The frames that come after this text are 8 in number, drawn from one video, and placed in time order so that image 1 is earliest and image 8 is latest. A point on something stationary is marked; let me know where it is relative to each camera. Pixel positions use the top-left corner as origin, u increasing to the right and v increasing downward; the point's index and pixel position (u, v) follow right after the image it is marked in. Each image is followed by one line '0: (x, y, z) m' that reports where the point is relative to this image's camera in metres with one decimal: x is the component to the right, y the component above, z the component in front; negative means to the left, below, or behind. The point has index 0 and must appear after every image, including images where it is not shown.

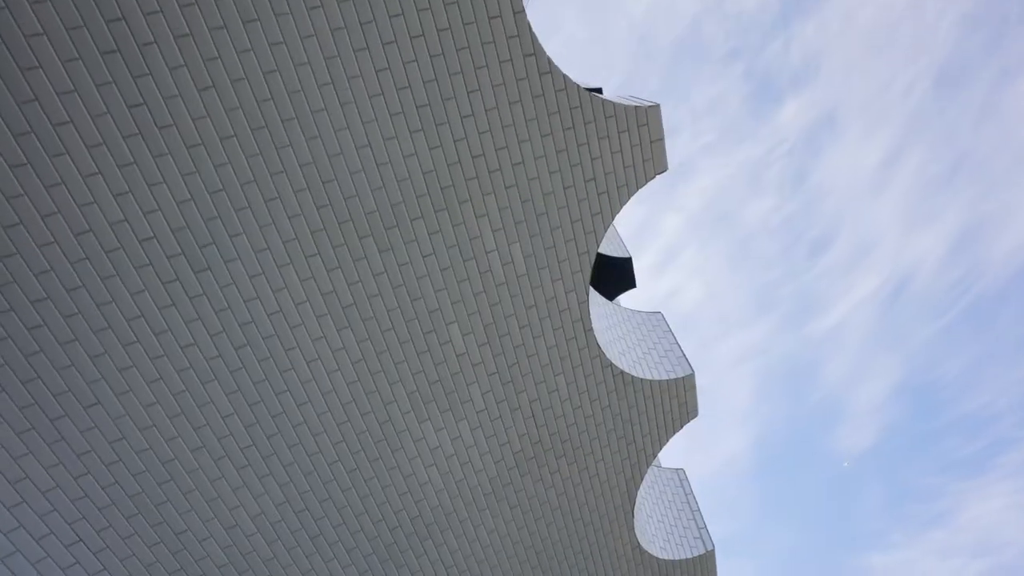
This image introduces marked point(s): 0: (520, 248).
0: (+0.1, +0.3, +4.4) m
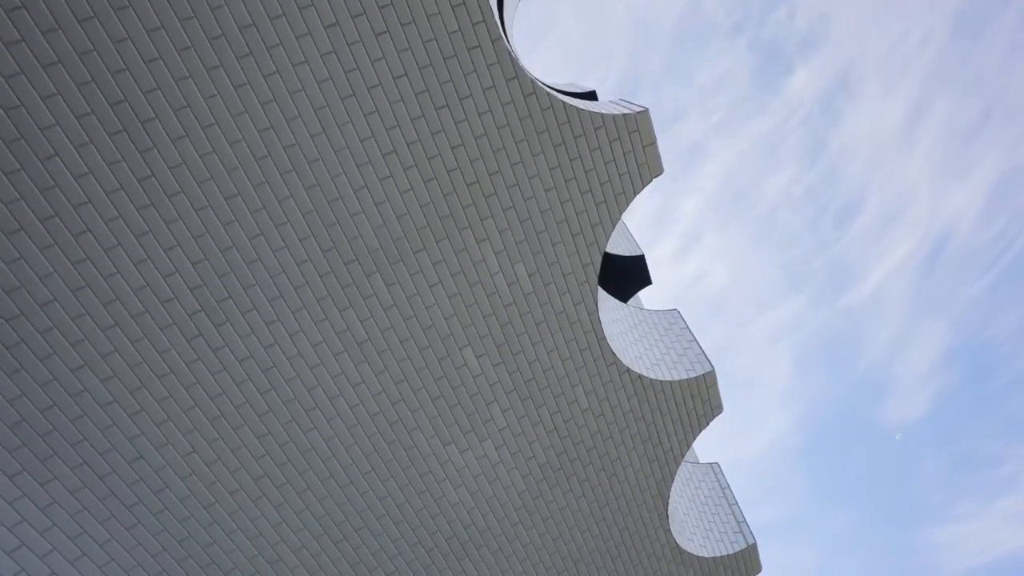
0: (+0.1, +0.2, +4.5) m
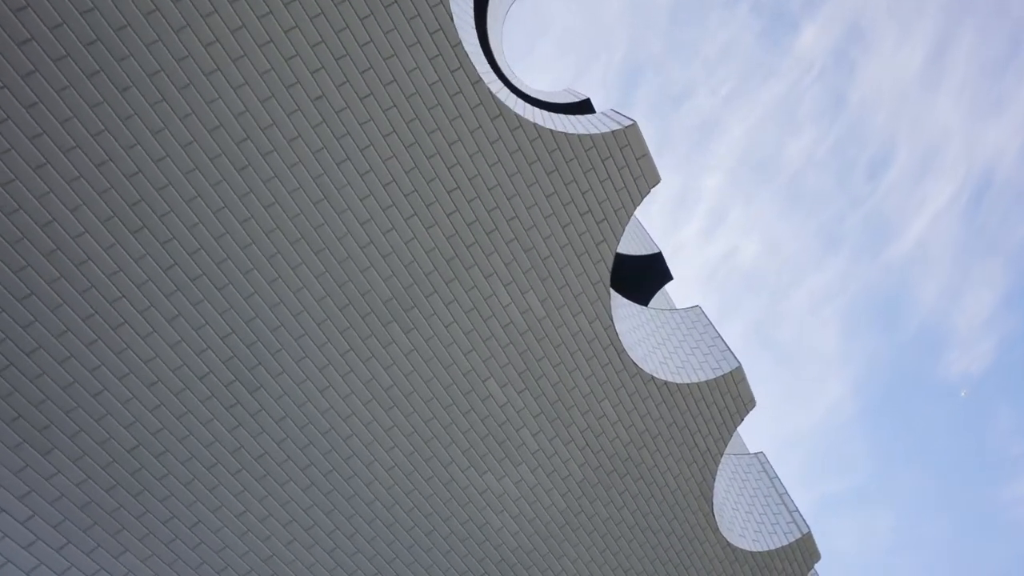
0: (+0.2, -0.1, +4.6) m
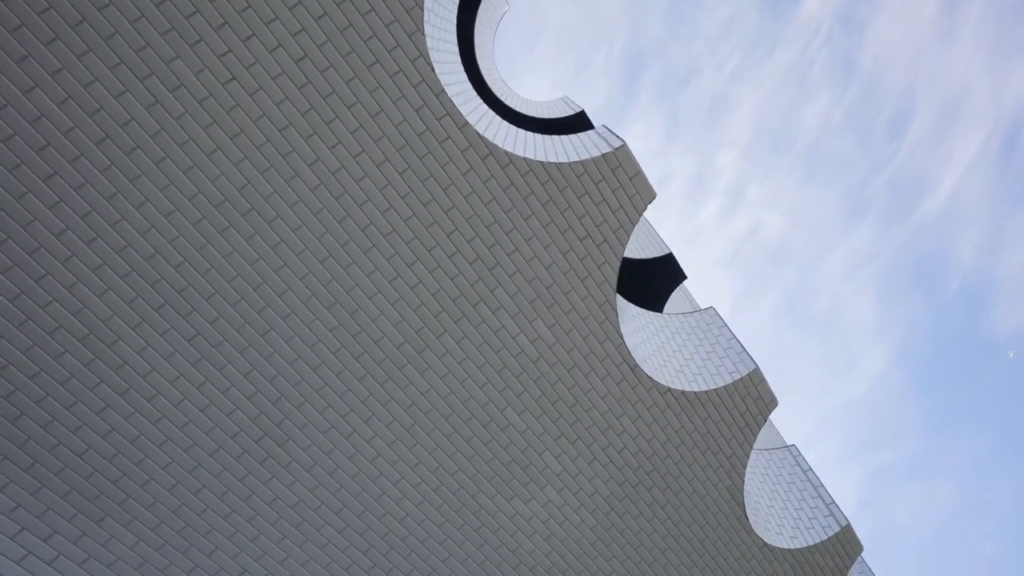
0: (+0.3, -0.3, +4.7) m
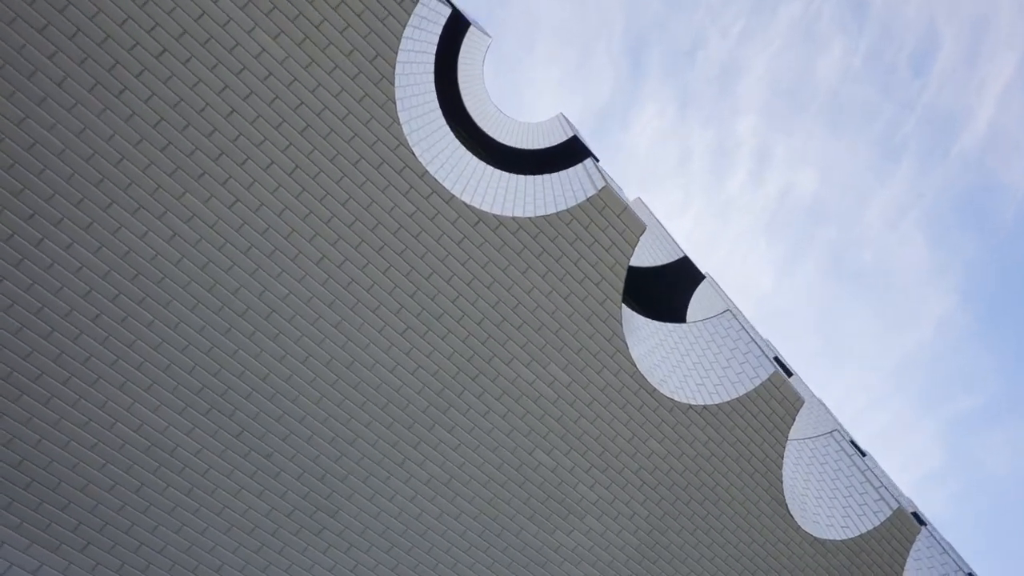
0: (+0.4, -0.7, +4.9) m
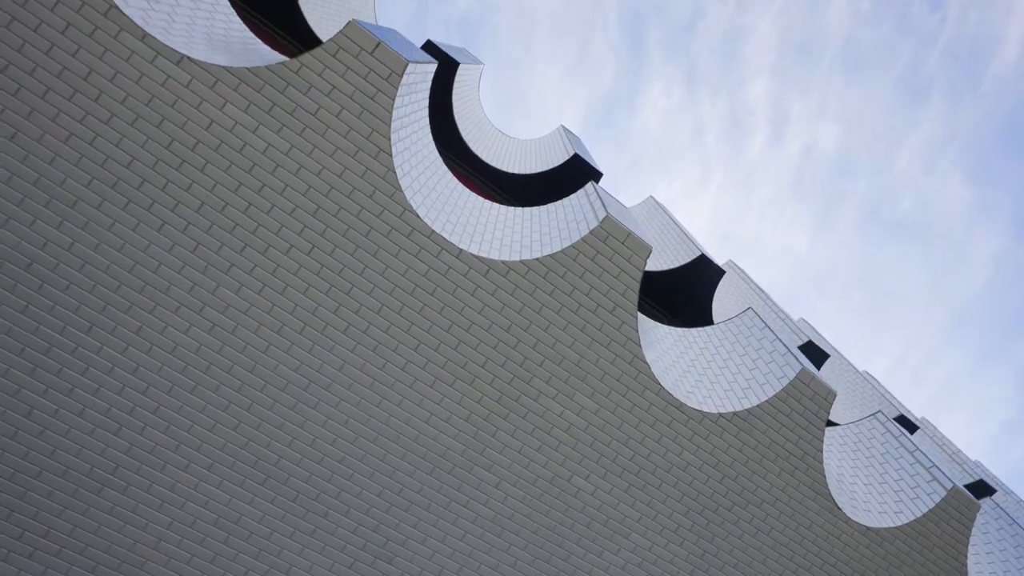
0: (+0.7, -1.0, +5.1) m
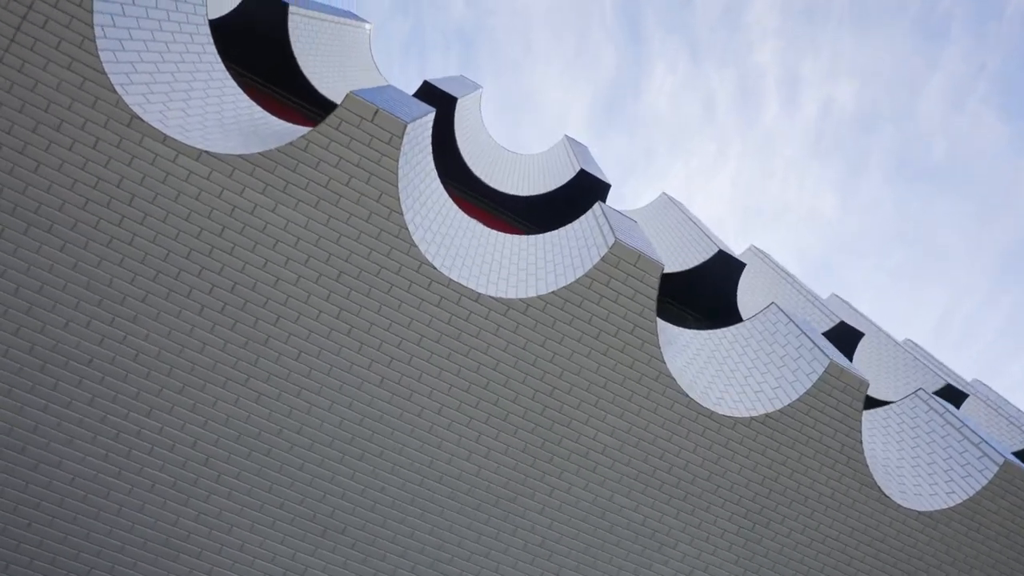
0: (+1.0, -1.2, +5.2) m
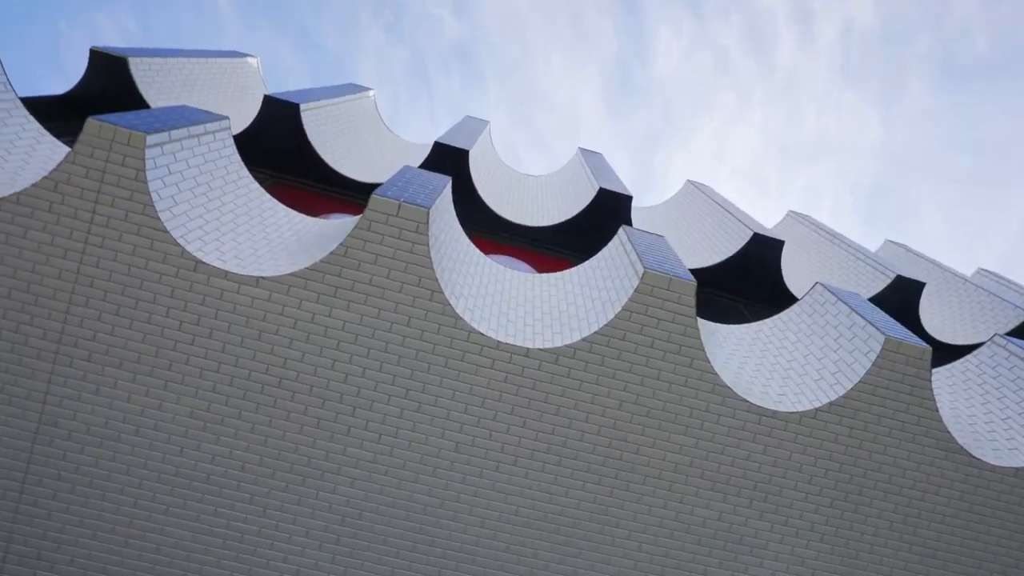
0: (+1.7, -1.5, +5.4) m
